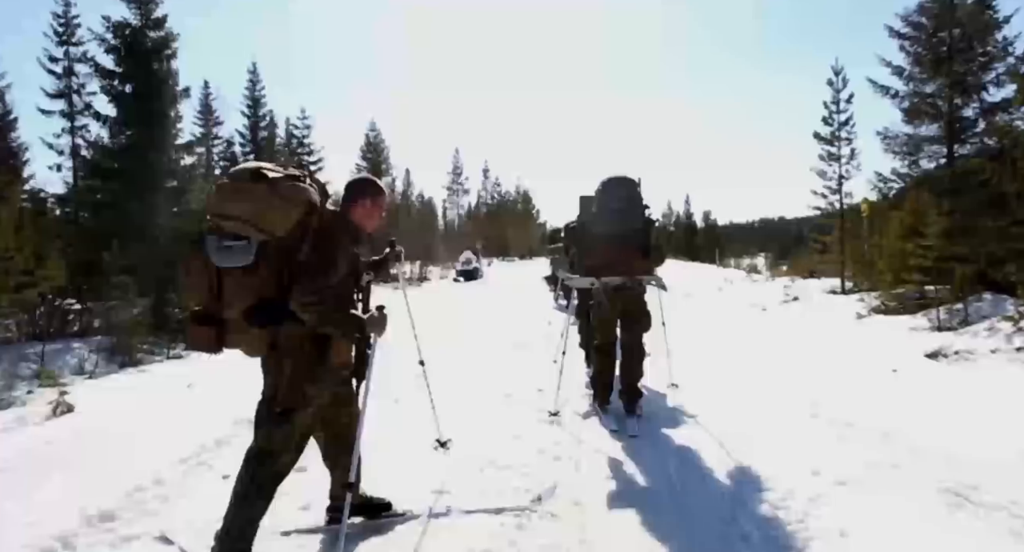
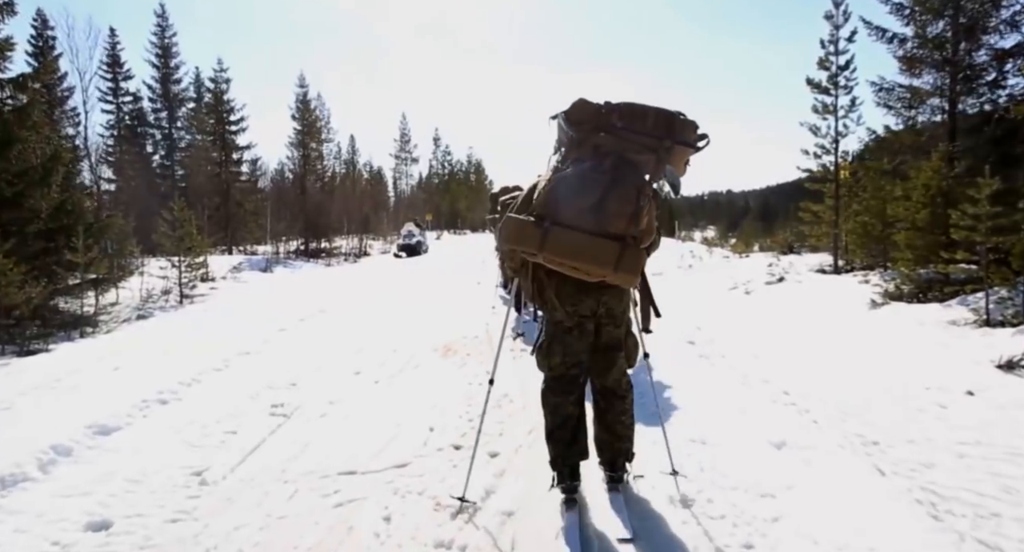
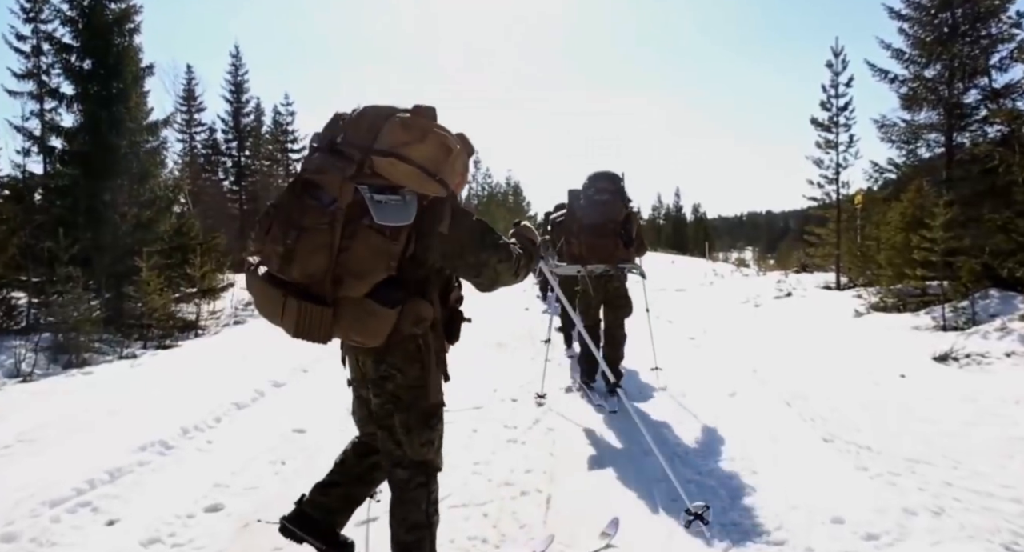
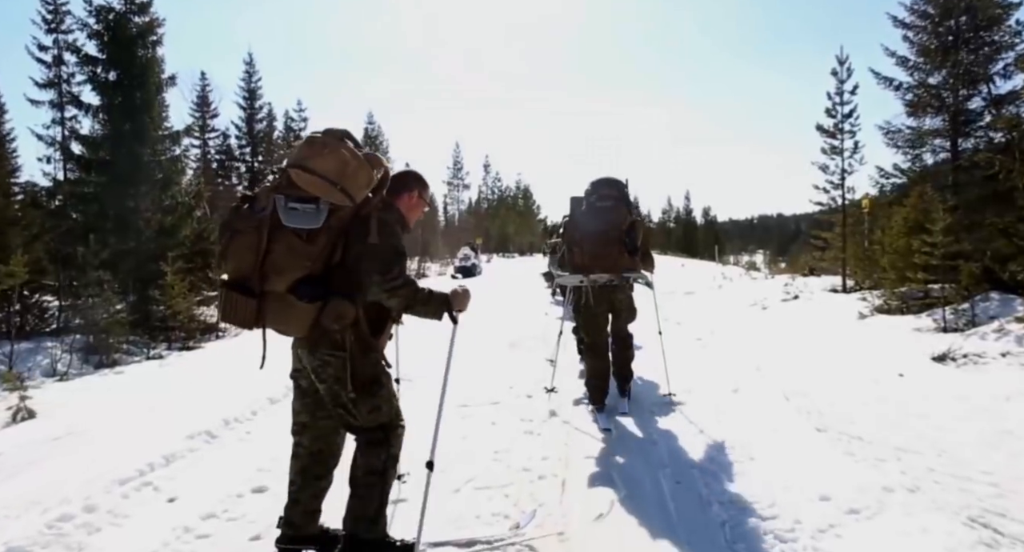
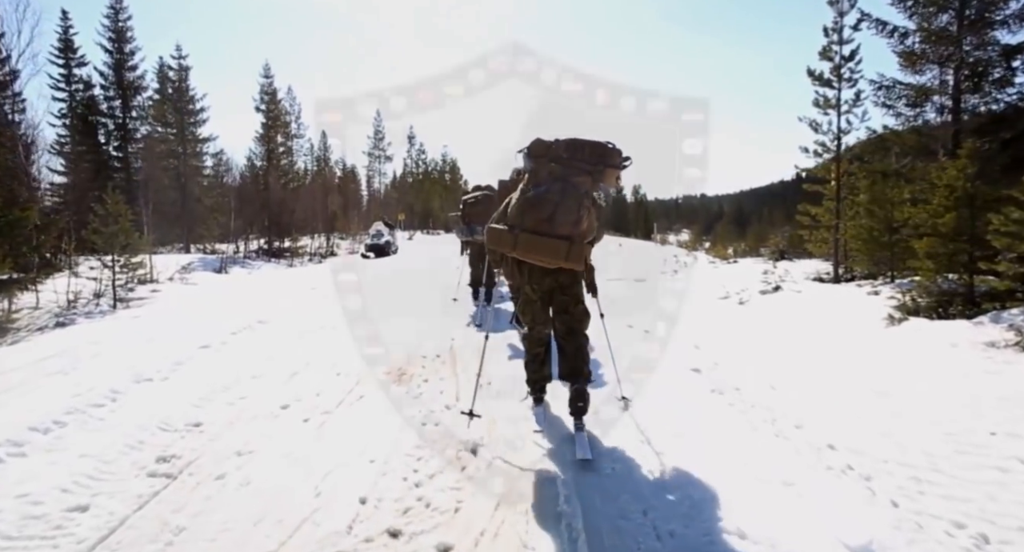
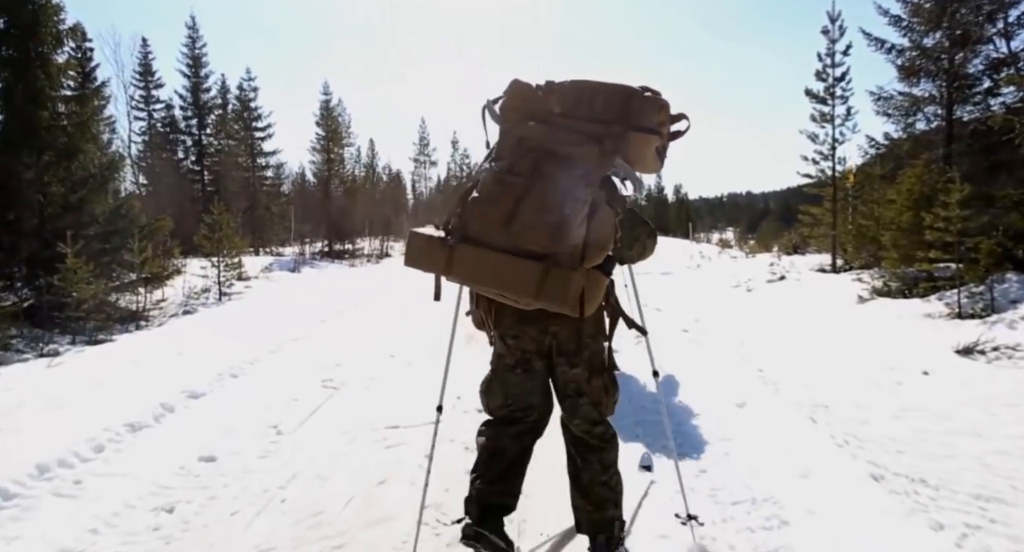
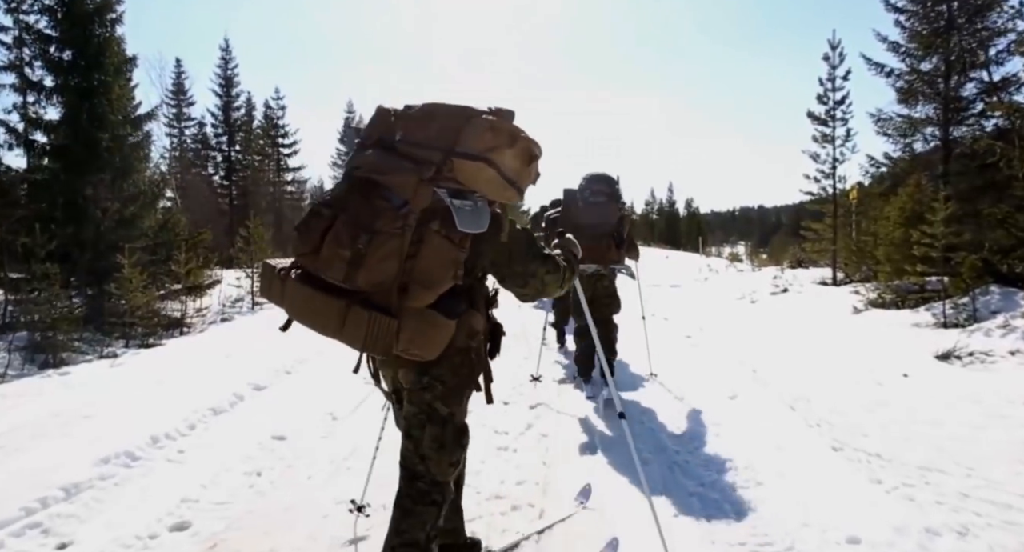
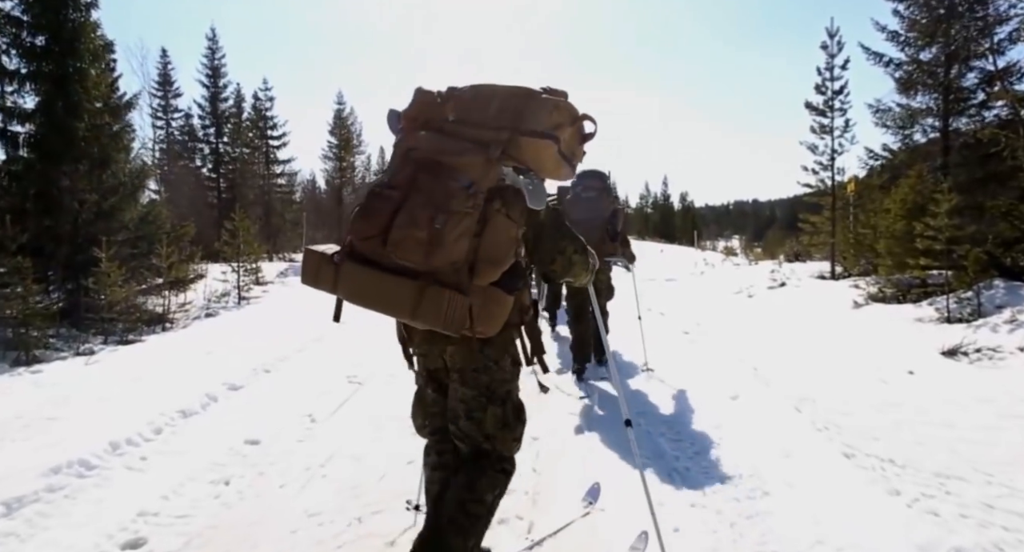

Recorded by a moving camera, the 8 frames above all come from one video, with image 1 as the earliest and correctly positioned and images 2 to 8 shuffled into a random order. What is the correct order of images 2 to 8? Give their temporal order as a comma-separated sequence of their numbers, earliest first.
4, 3, 7, 8, 6, 2, 5
